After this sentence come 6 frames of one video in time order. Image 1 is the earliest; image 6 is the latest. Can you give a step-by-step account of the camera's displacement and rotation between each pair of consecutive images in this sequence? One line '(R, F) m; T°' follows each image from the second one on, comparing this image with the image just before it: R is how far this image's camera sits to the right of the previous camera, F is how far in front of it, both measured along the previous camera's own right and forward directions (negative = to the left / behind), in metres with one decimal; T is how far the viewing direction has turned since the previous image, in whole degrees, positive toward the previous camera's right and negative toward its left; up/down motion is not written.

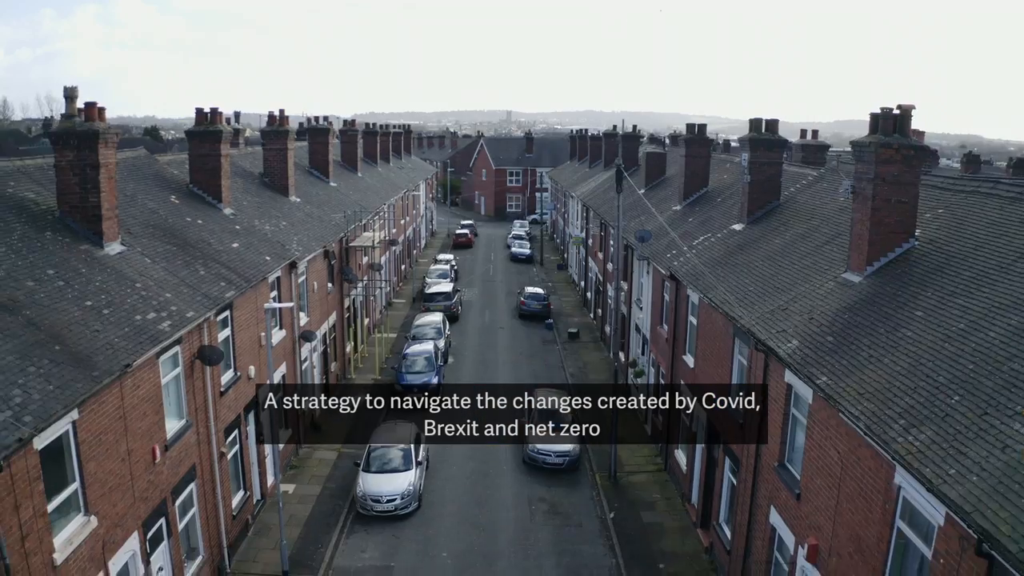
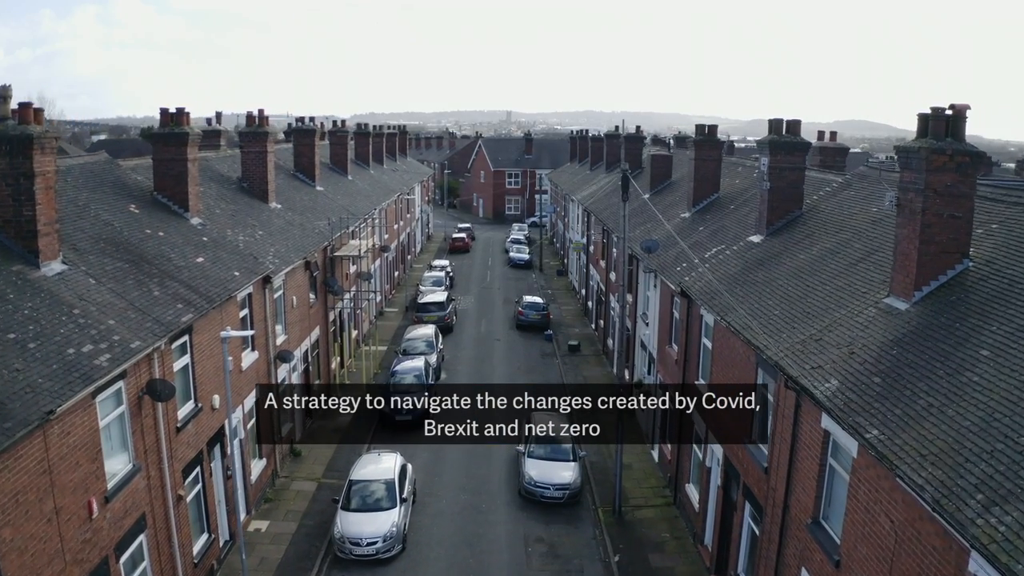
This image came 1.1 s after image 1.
(+0.1, +1.7) m; 0°
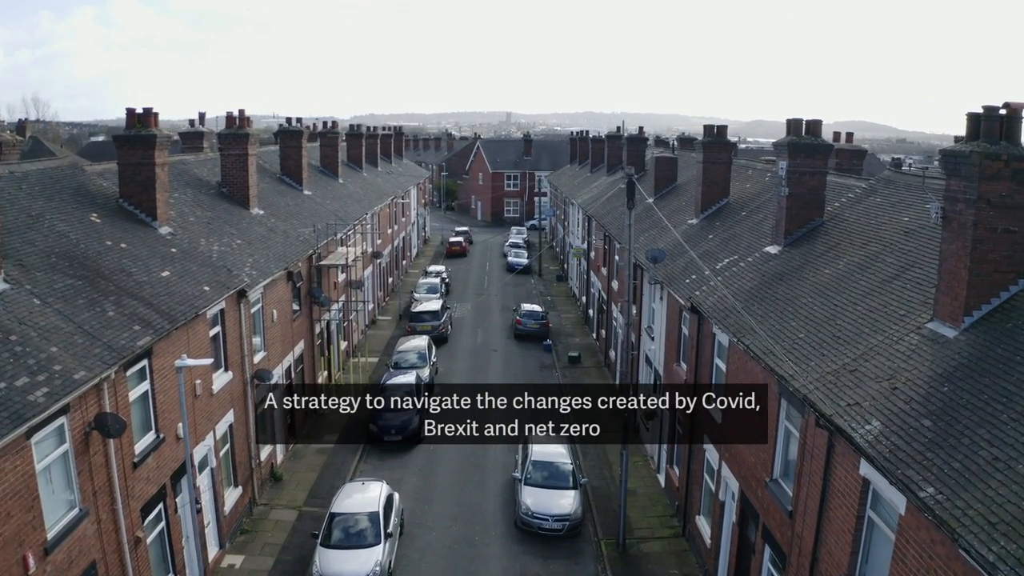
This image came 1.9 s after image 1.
(+0.1, +1.3) m; 0°
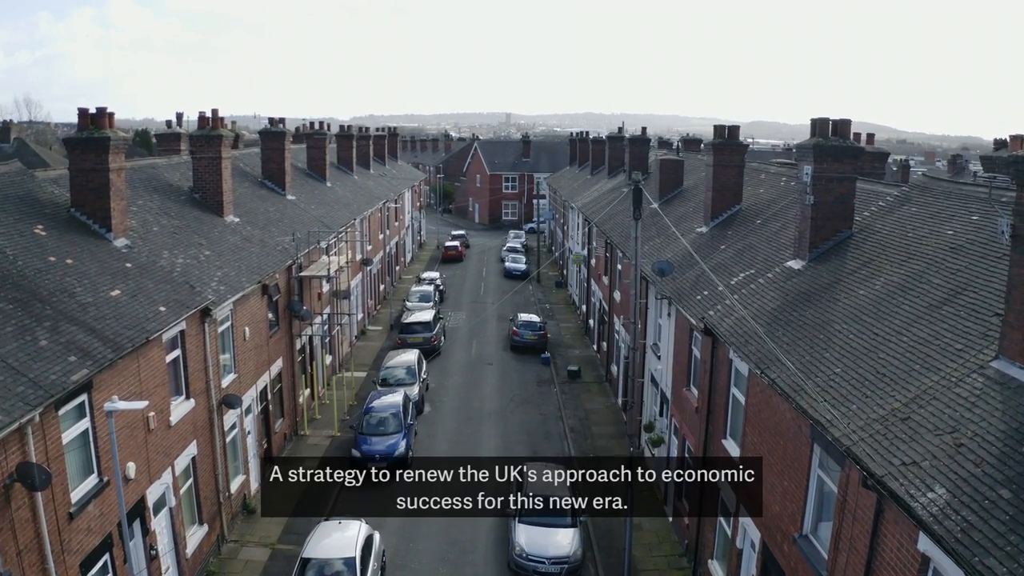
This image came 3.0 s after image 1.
(+0.1, +1.5) m; 0°
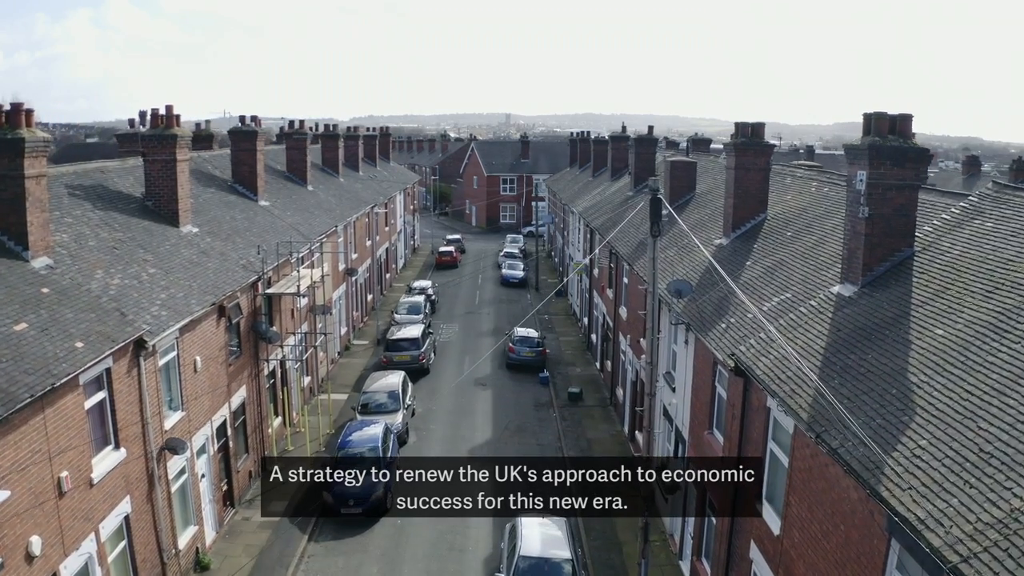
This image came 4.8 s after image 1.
(+0.1, +2.2) m; 0°
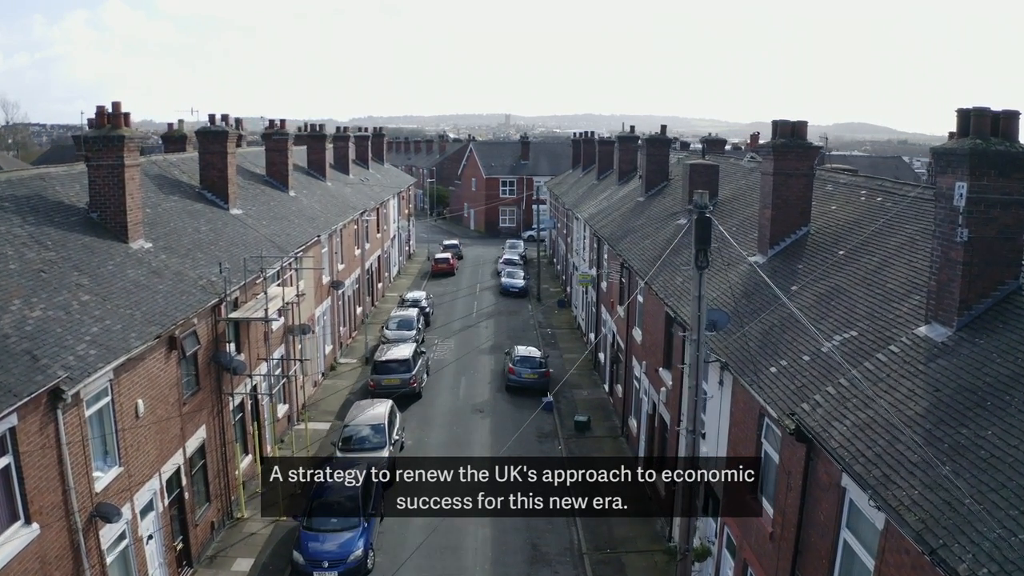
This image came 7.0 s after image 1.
(0.0, +2.2) m; 0°
